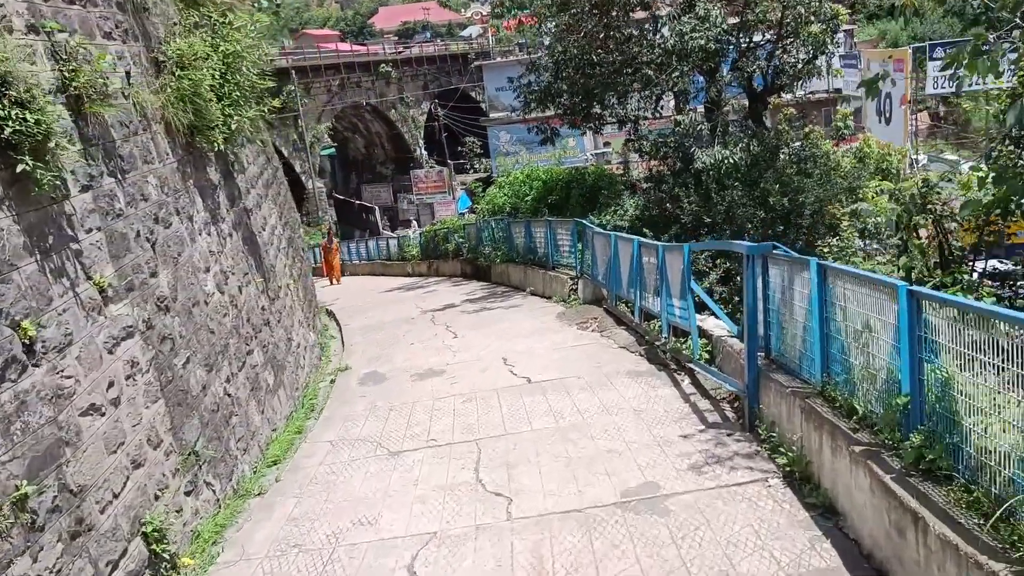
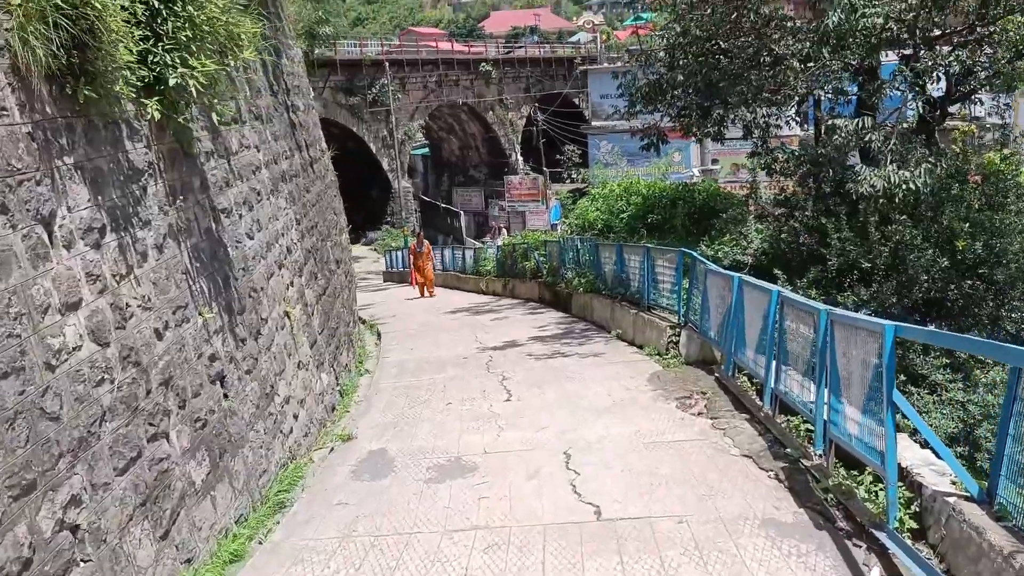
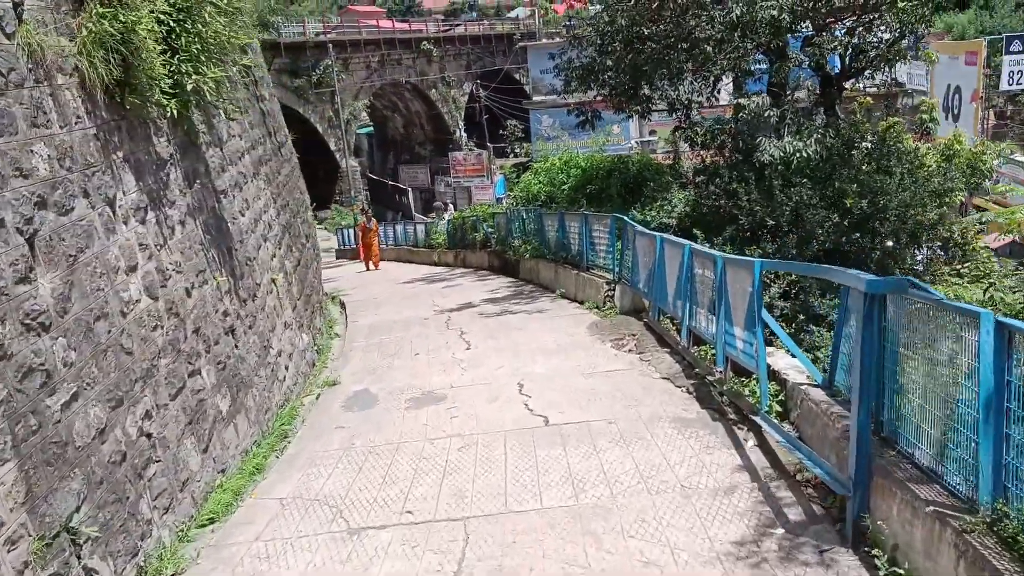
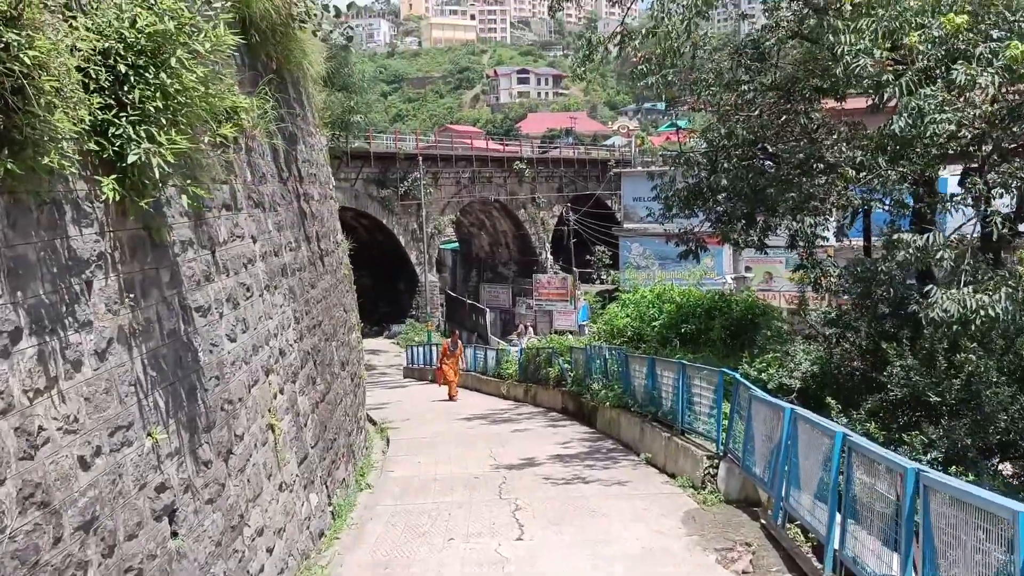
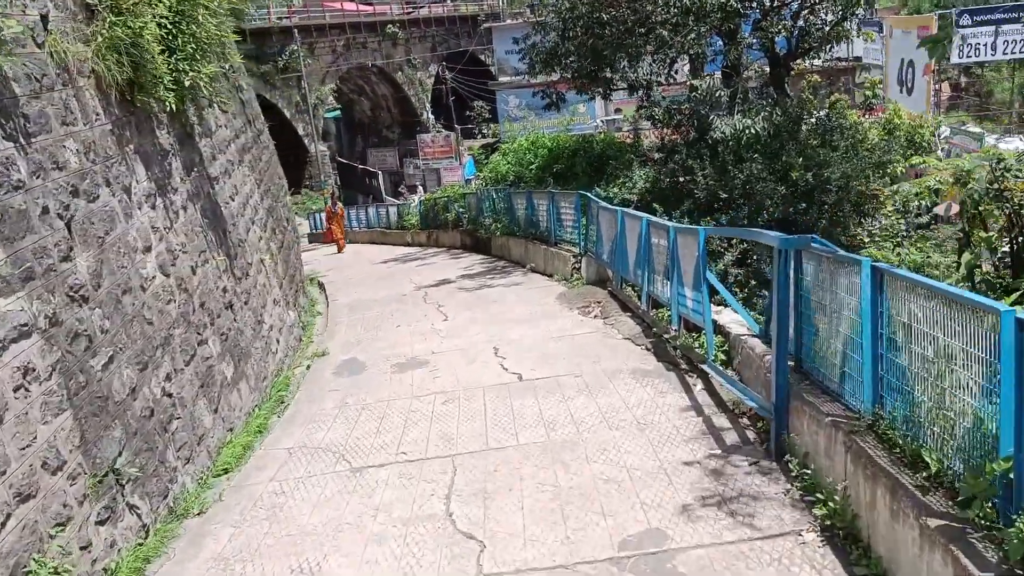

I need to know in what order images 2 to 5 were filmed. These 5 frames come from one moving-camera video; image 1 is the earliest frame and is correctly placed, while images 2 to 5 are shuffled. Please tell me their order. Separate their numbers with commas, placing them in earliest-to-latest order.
5, 3, 2, 4
